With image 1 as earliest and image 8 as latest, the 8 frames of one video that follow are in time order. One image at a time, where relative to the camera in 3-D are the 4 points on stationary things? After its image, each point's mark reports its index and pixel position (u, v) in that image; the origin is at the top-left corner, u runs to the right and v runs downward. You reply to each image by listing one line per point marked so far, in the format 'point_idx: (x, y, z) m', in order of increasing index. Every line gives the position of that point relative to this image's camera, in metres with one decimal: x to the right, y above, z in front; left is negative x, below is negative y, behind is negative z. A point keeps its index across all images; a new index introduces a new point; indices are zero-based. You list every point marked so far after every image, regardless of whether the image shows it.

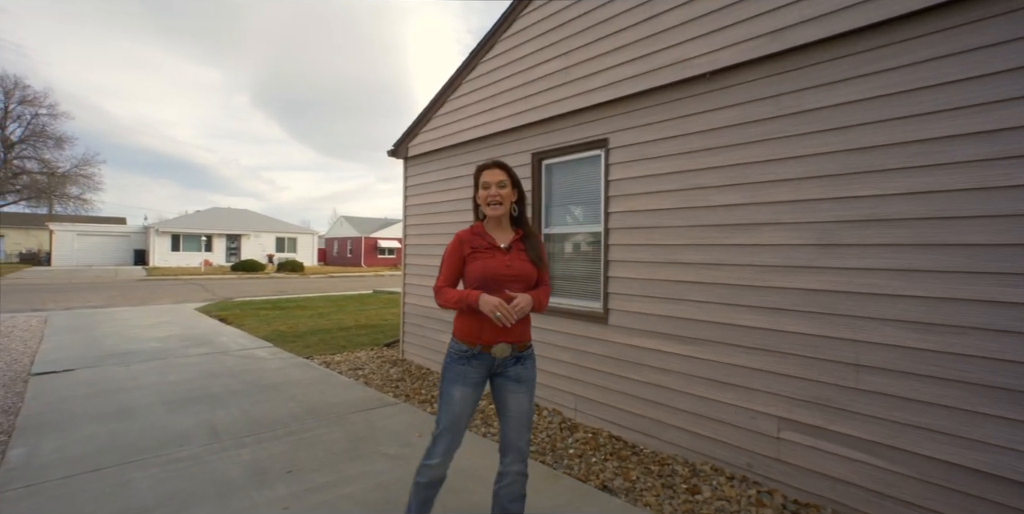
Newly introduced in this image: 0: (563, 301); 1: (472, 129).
0: (+0.5, -0.4, +3.9) m
1: (-0.4, +1.5, +4.7) m
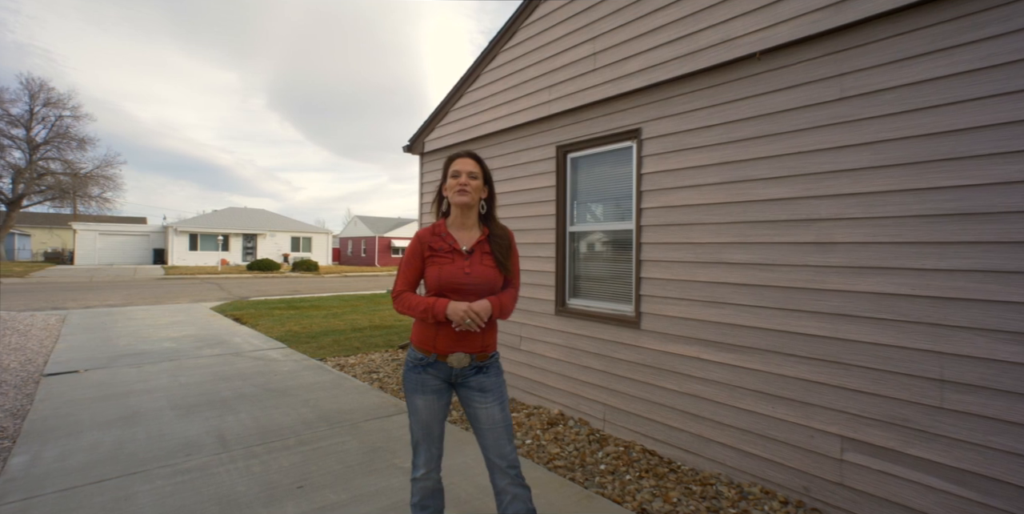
0: (+0.7, -0.4, +3.6) m
1: (-0.2, +1.5, +4.5) m
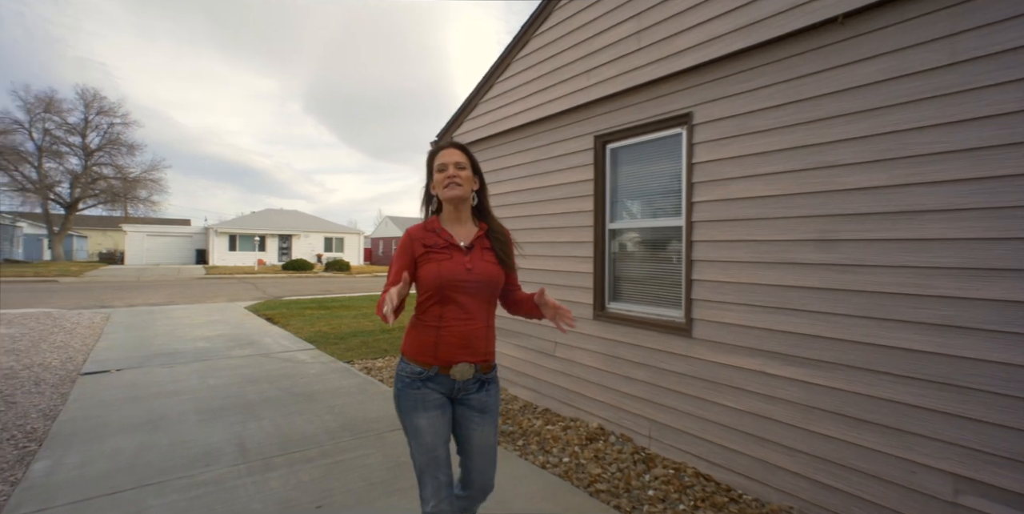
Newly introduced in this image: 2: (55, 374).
0: (+1.0, -0.4, +3.3) m
1: (+0.2, +1.5, +4.2) m
2: (-4.5, -1.1, +4.0) m
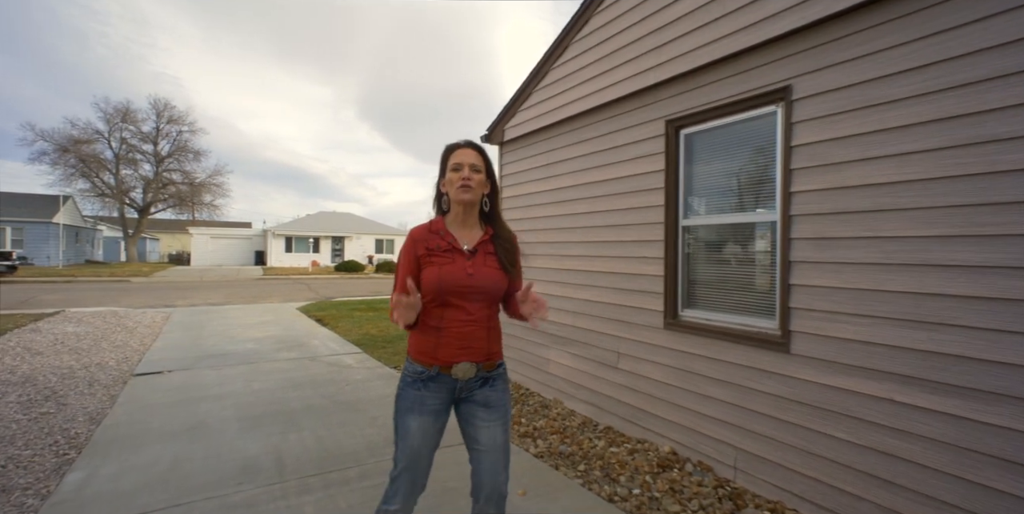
0: (+1.4, -0.4, +2.8) m
1: (+0.6, +1.5, +3.8) m
2: (-4.0, -1.1, +4.0) m
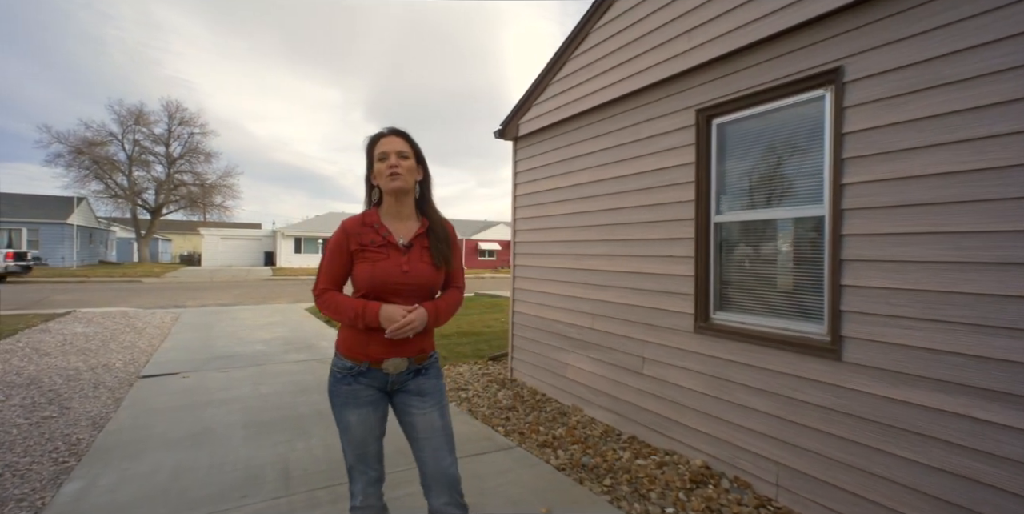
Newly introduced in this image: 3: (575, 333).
0: (+1.5, -0.4, +2.6) m
1: (+0.8, +1.5, +3.7) m
2: (-3.8, -1.1, +4.0) m
3: (+0.6, -0.7, +3.8) m
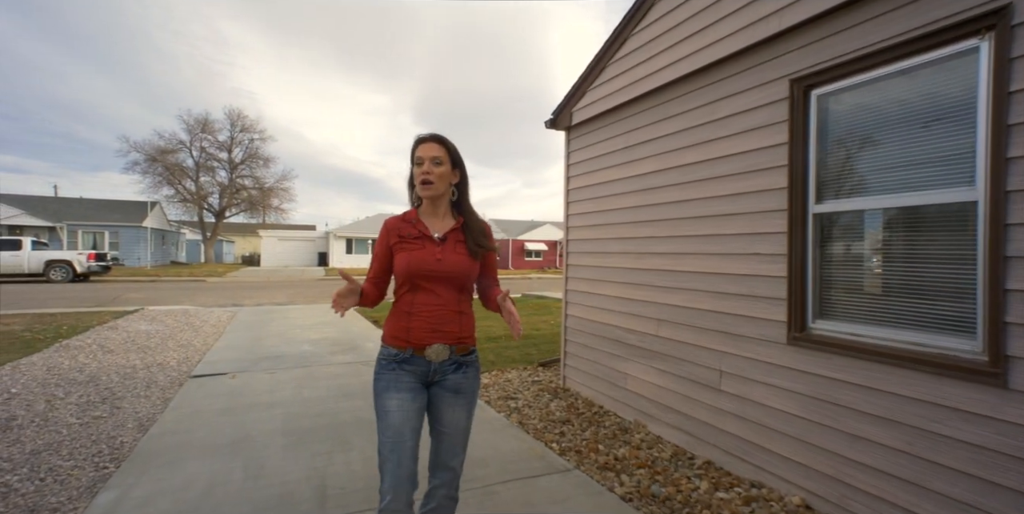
0: (+1.8, -0.4, +2.1) m
1: (+1.2, +1.5, +3.2) m
2: (-3.3, -1.1, +4.0) m
3: (+1.0, -0.7, +3.4) m
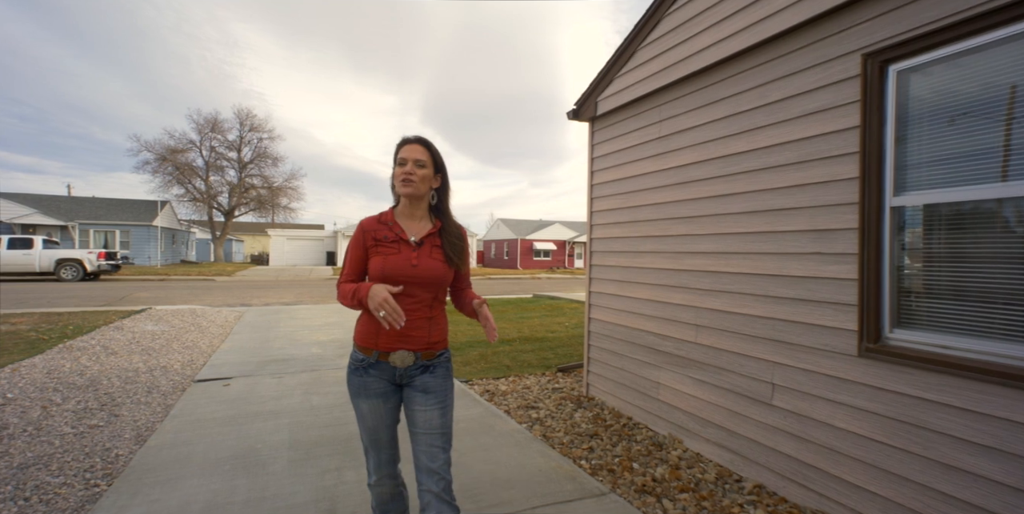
0: (+2.0, -0.4, +1.8) m
1: (+1.4, +1.5, +2.9) m
2: (-3.1, -1.1, +3.8) m
3: (+1.2, -0.7, +3.1) m
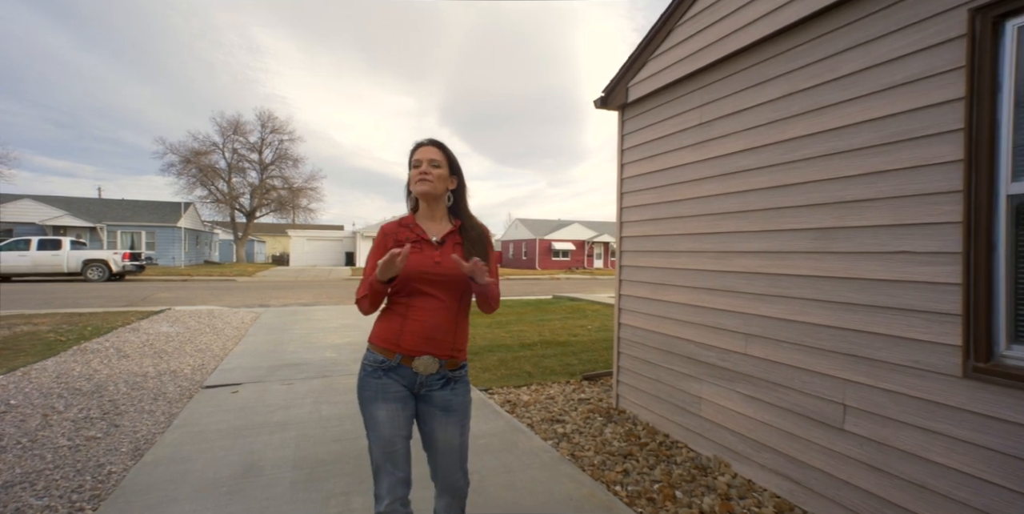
0: (+2.1, -0.4, +1.5) m
1: (+1.5, +1.5, +2.6) m
2: (-2.9, -1.1, +3.6) m
3: (+1.4, -0.7, +2.8) m
